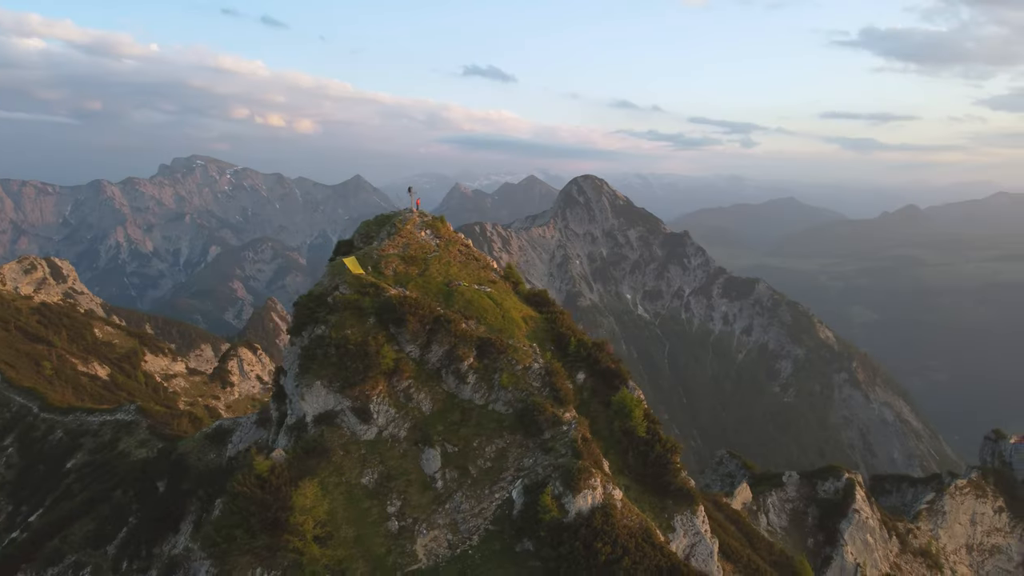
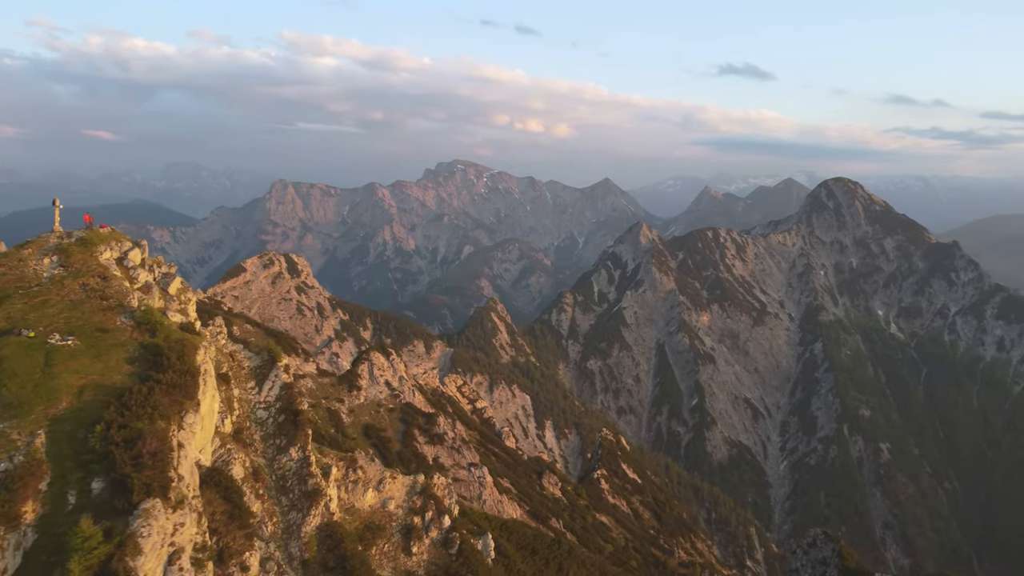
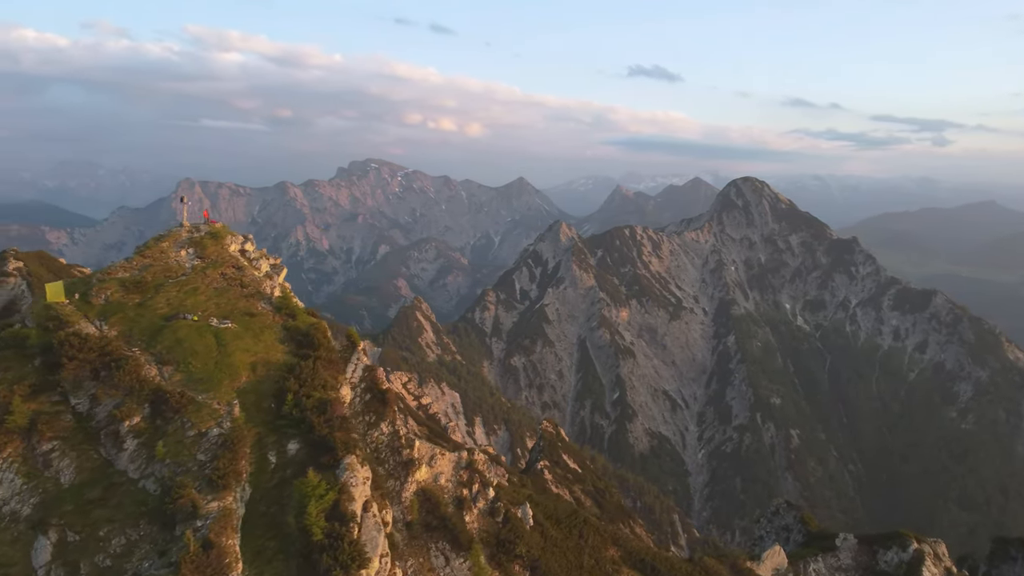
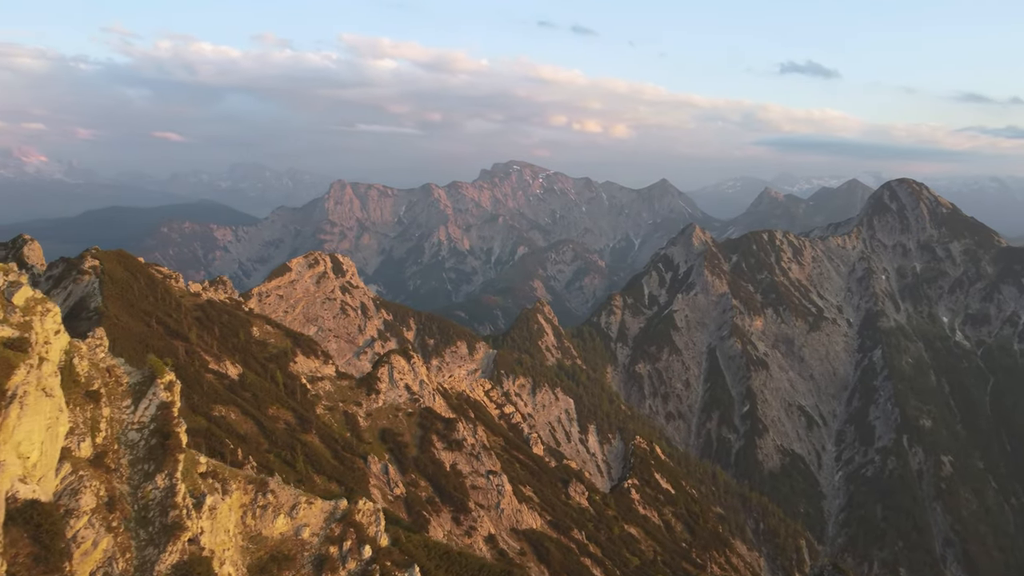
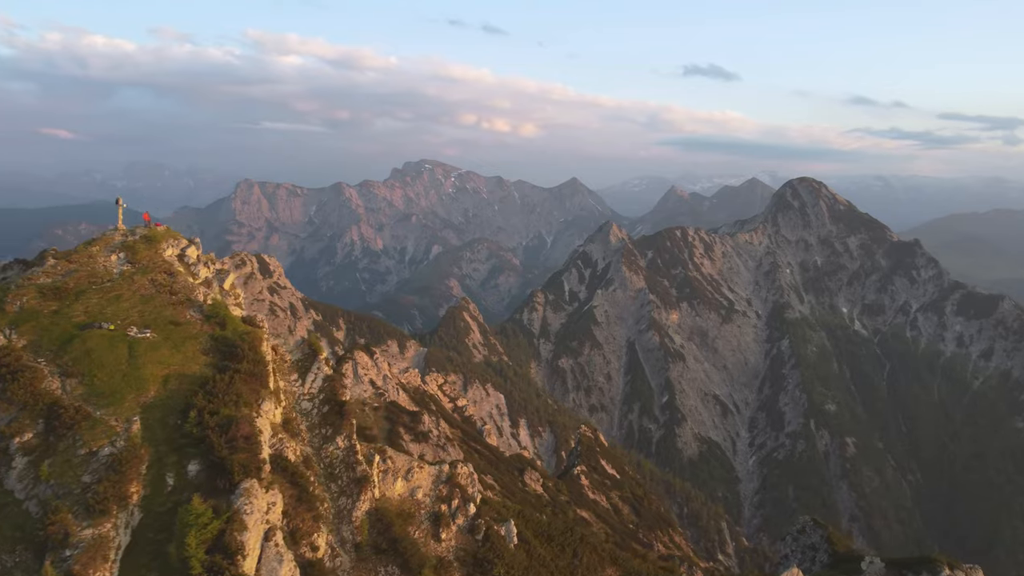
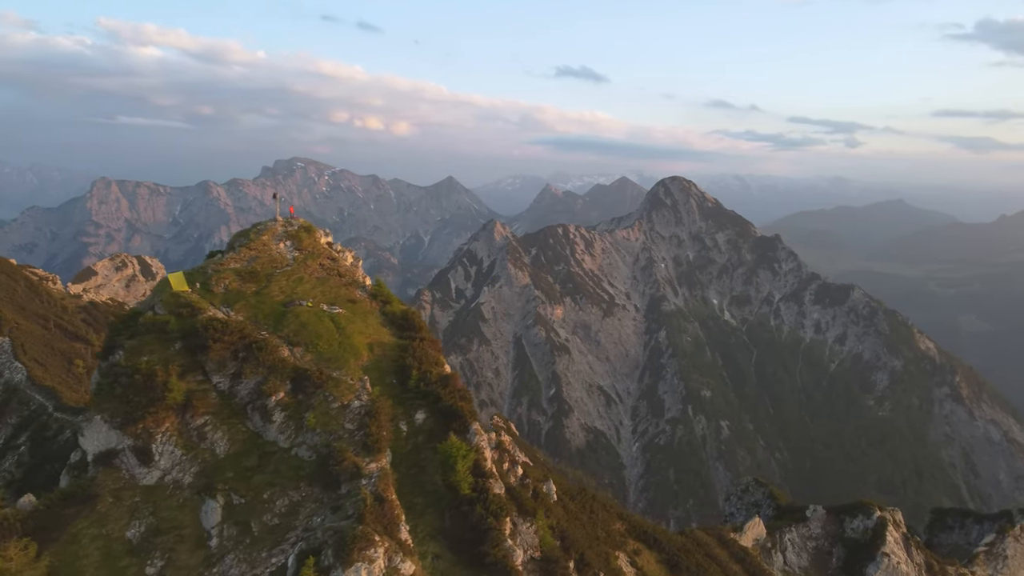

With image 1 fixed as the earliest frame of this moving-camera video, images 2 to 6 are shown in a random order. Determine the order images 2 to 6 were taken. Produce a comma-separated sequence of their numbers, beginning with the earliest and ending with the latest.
6, 3, 5, 2, 4
